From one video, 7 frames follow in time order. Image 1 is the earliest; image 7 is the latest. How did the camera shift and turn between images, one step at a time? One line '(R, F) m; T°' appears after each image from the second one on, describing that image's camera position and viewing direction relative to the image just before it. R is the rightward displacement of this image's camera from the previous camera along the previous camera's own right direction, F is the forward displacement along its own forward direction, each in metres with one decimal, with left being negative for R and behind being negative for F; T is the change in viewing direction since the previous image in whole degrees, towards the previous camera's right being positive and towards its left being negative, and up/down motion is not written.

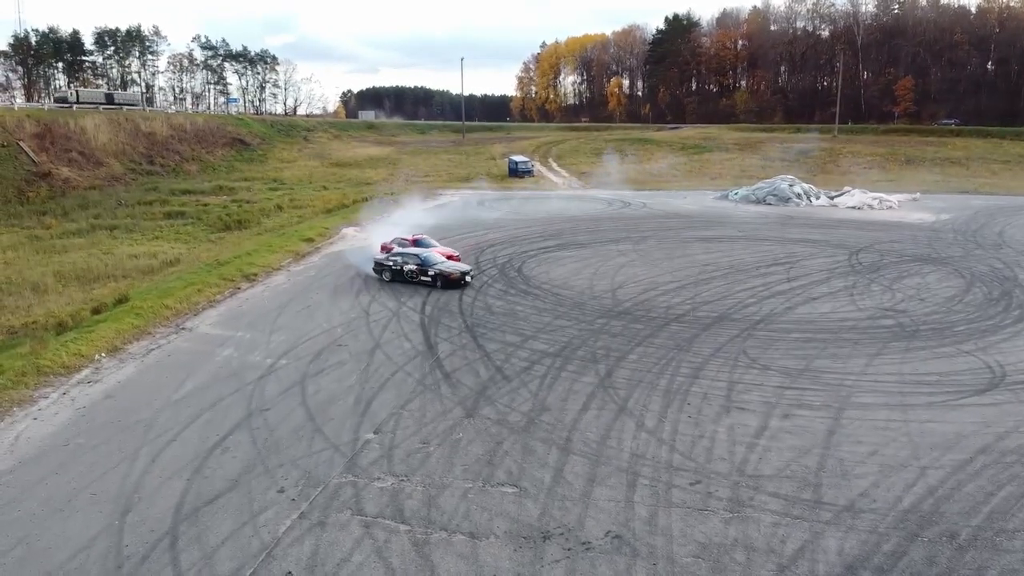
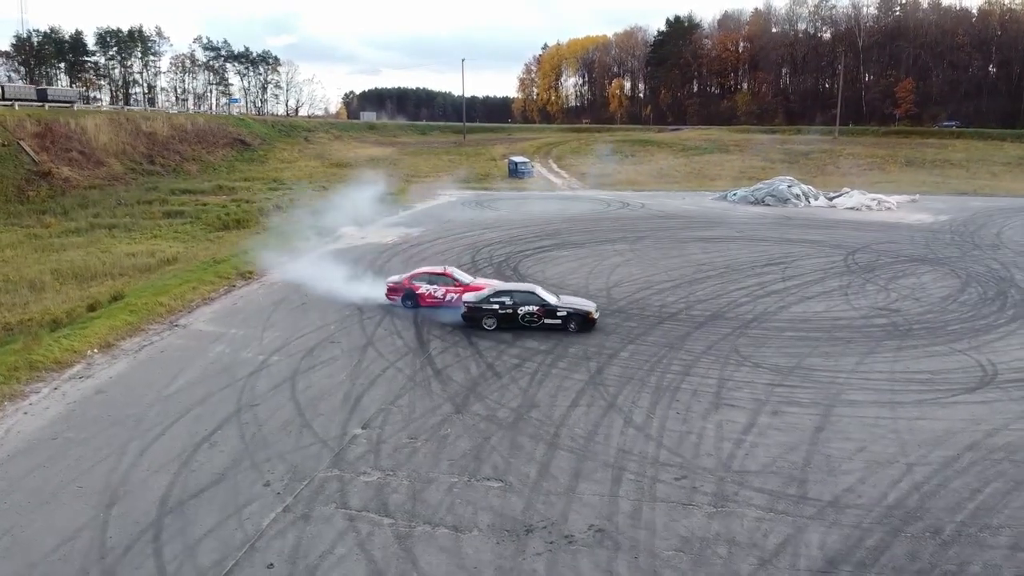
(+0.2, 0.0) m; 0°
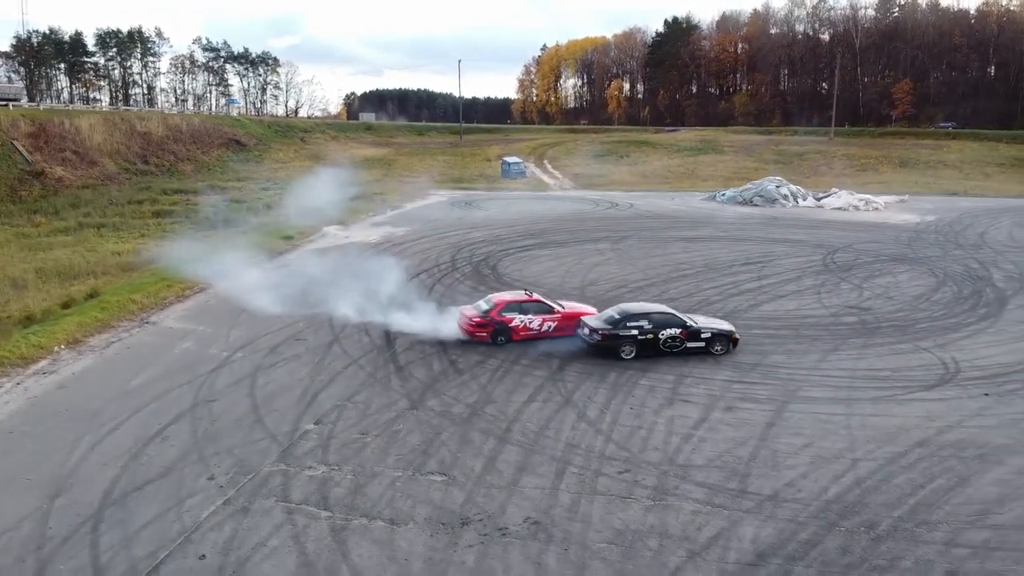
(+0.7, 0.0) m; 0°
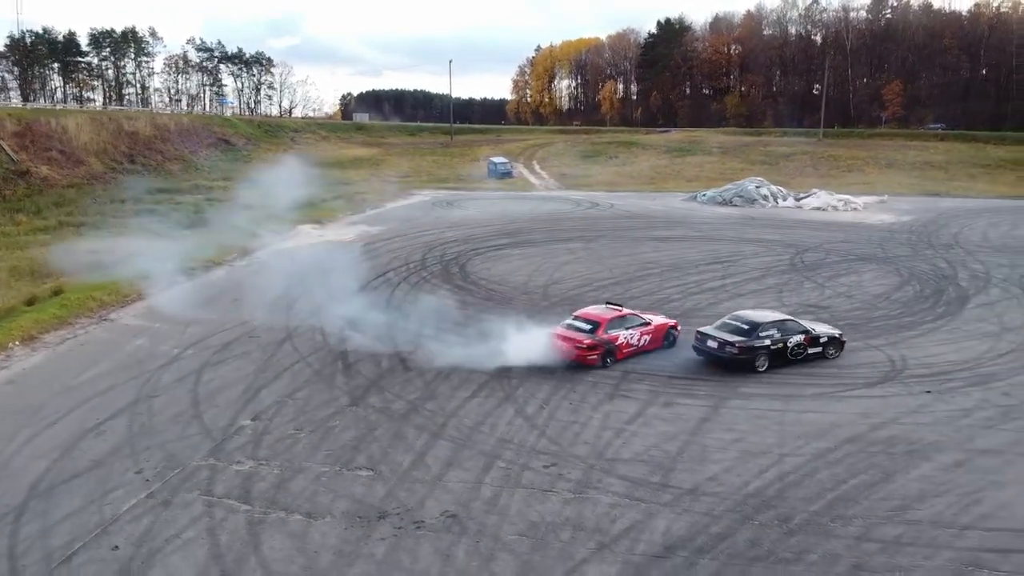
(+0.9, -0.1) m; 0°
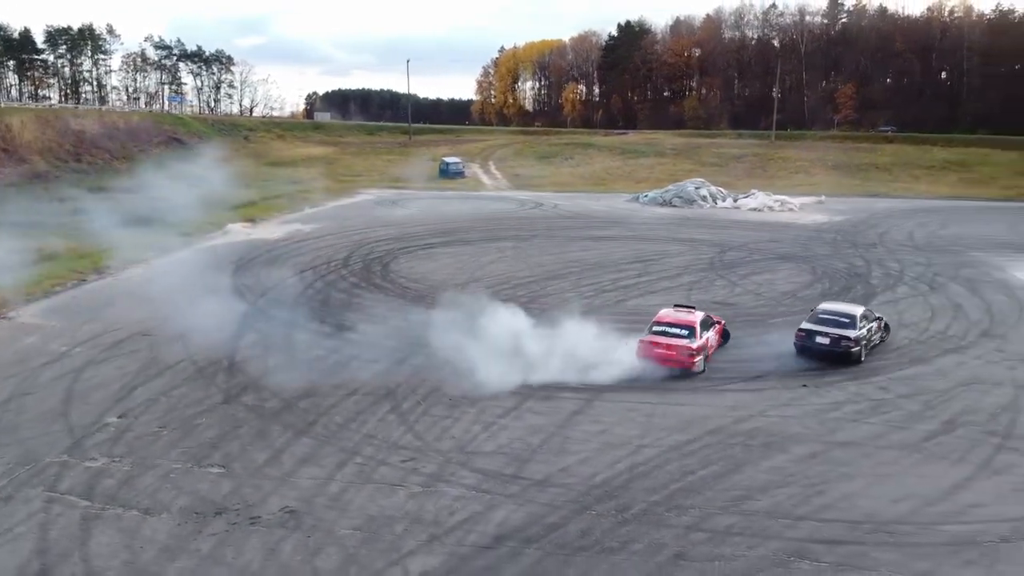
(+1.5, -0.1) m; +2°
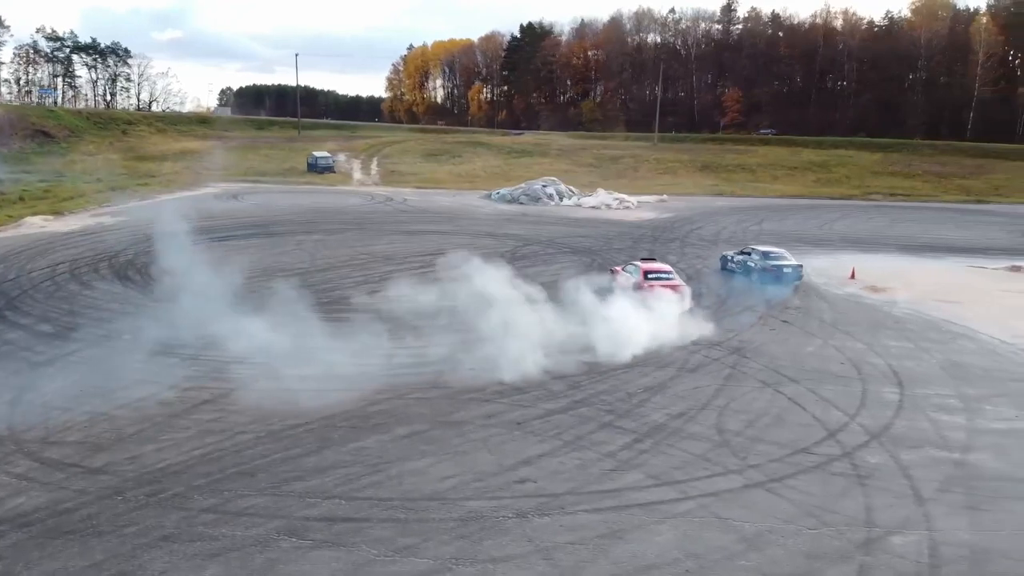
(+4.5, -0.1) m; +4°
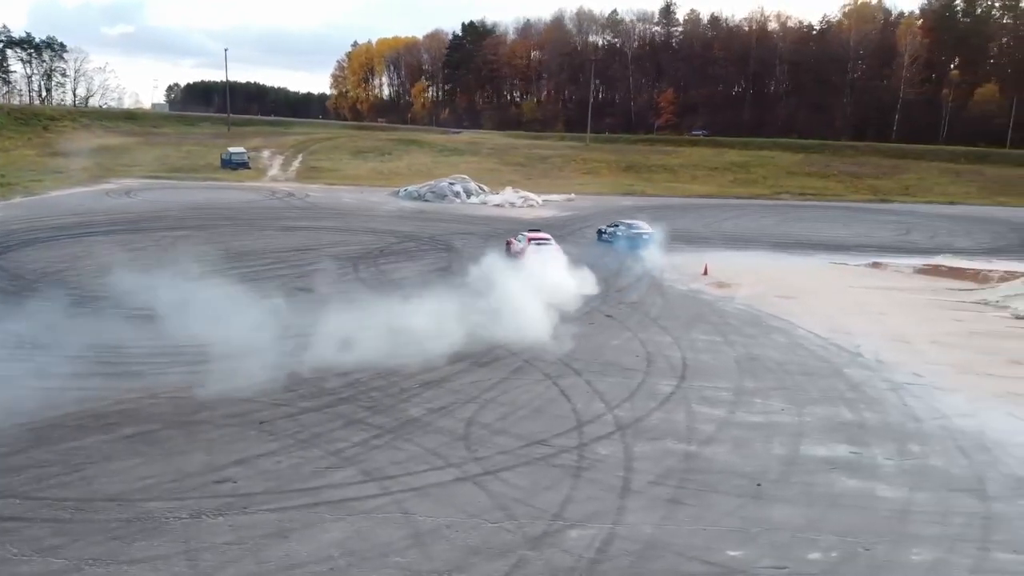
(+3.0, +0.1) m; +2°
